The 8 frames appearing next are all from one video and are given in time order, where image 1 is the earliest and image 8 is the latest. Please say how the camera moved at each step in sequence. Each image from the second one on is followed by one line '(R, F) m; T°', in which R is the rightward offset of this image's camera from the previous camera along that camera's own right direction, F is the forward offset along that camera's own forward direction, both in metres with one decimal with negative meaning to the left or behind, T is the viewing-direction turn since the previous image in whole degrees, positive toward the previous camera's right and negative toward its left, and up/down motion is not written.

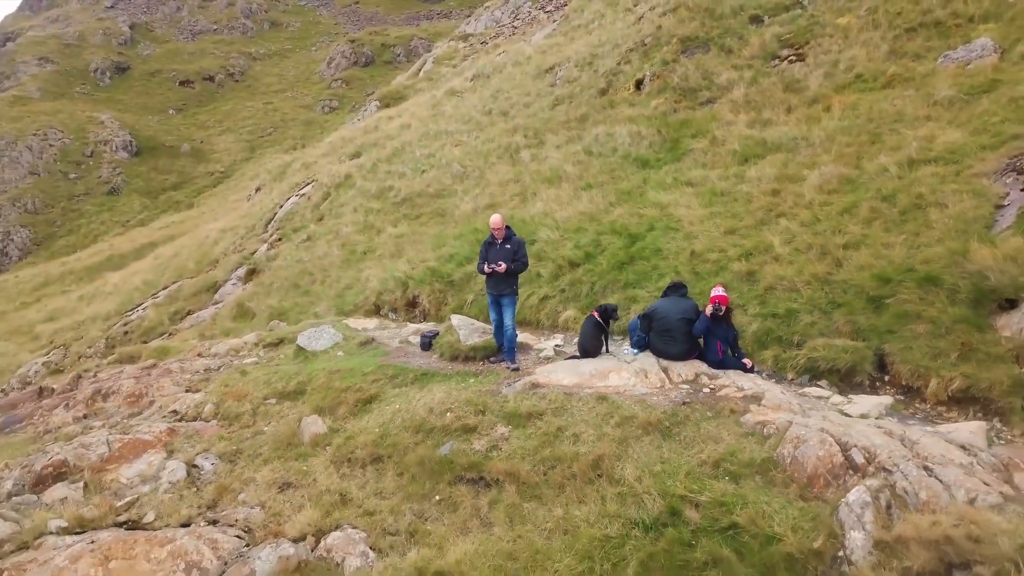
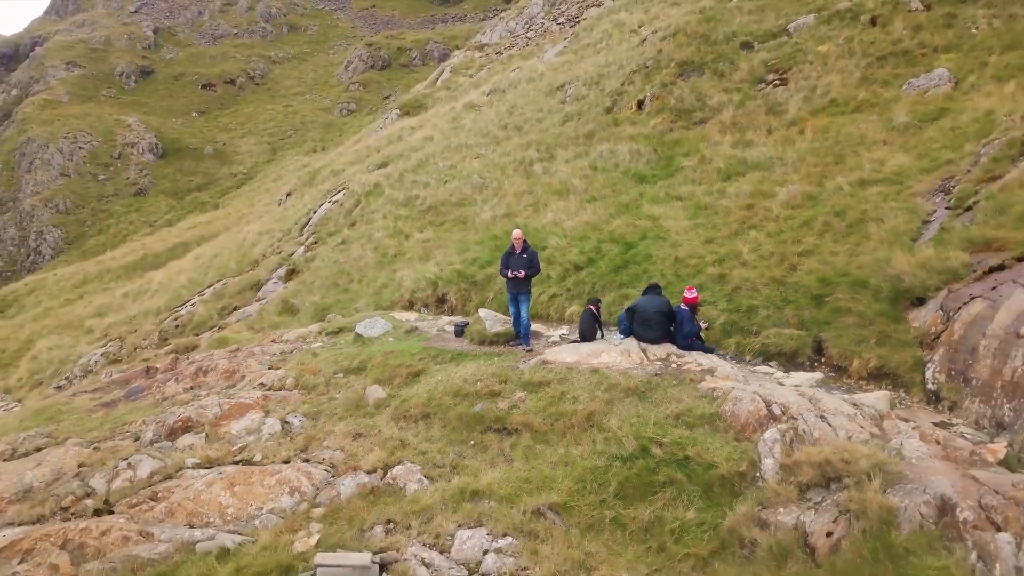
(0.0, -1.6) m; -1°
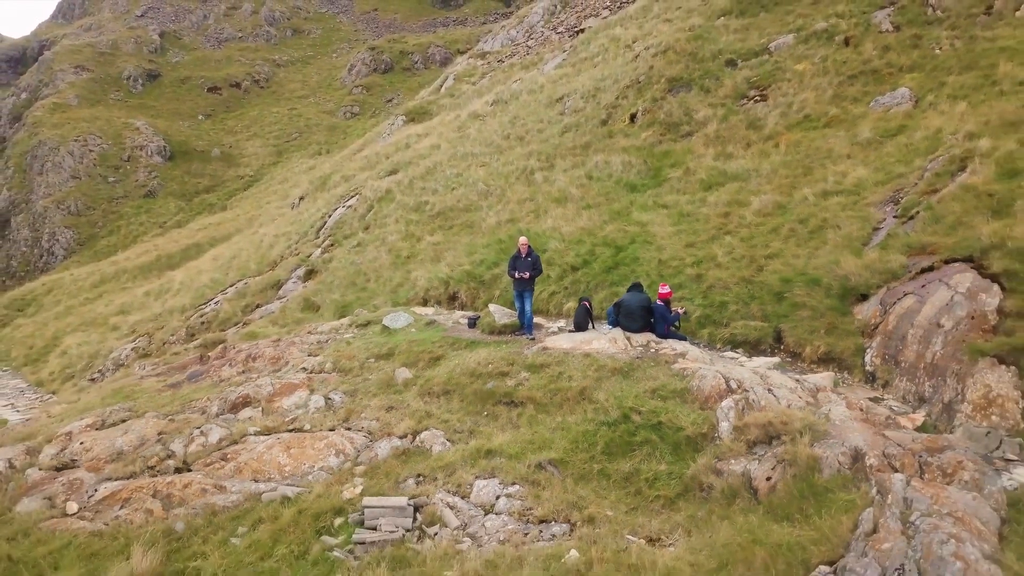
(-0.1, -1.3) m; 0°
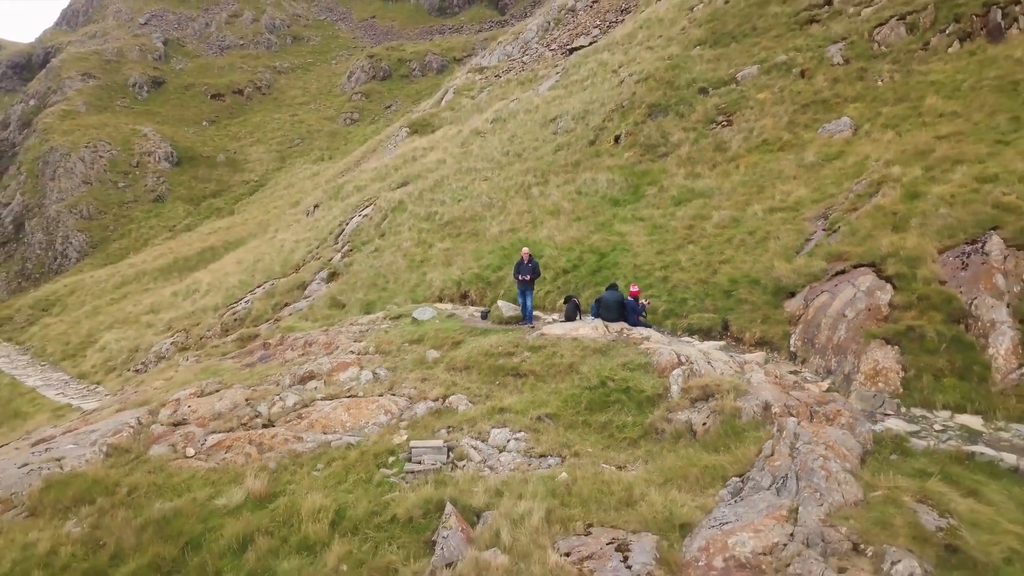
(-0.1, -2.4) m; 0°
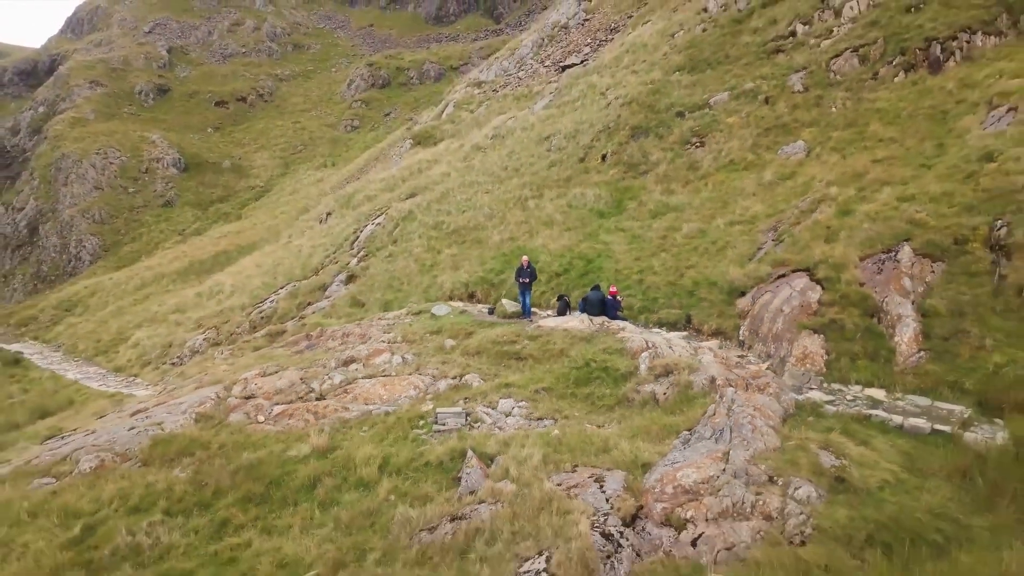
(-0.1, -2.5) m; 0°
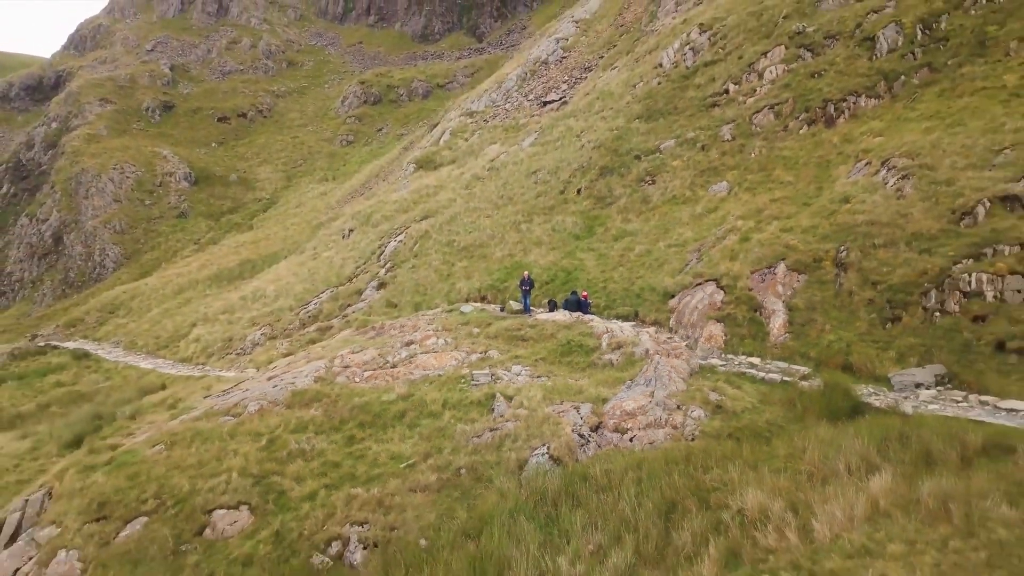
(-0.7, -6.4) m; +2°
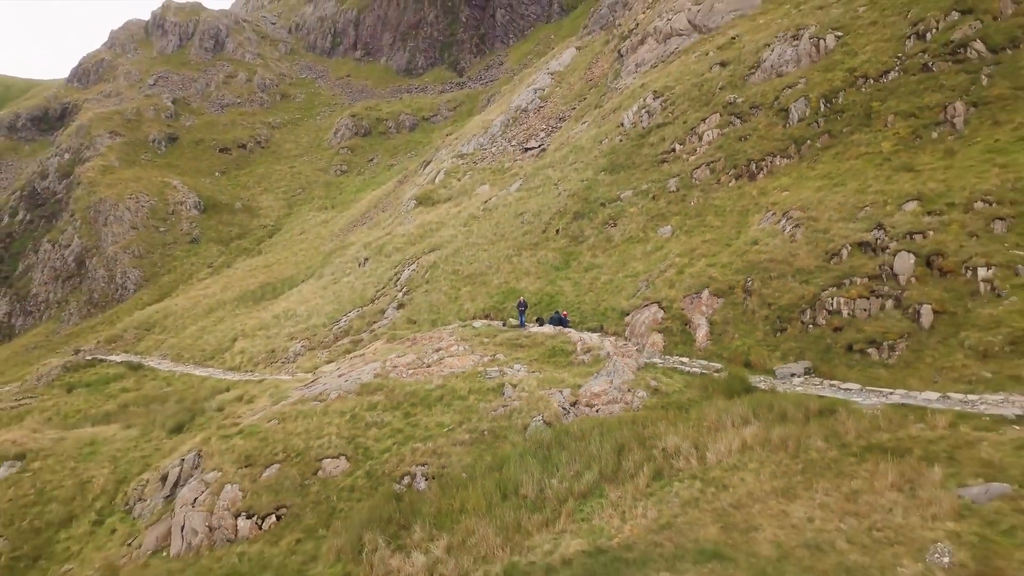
(-0.9, -7.5) m; +2°
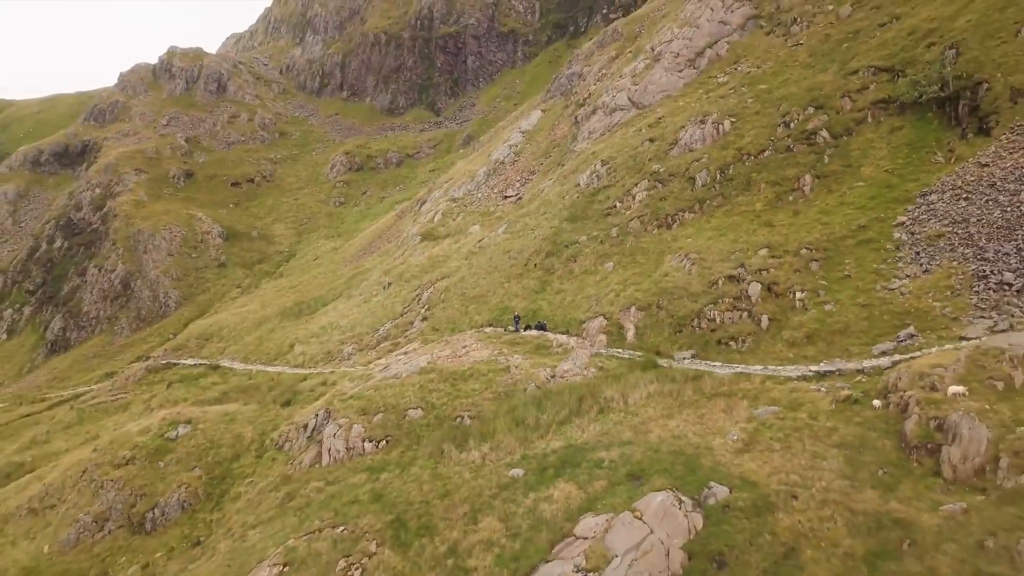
(-2.1, -15.3) m; +3°
